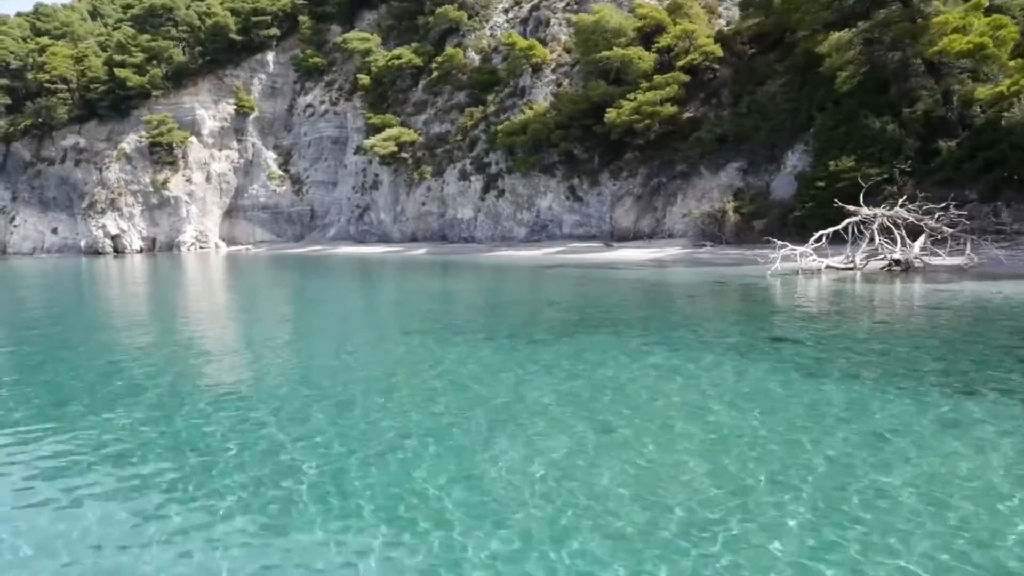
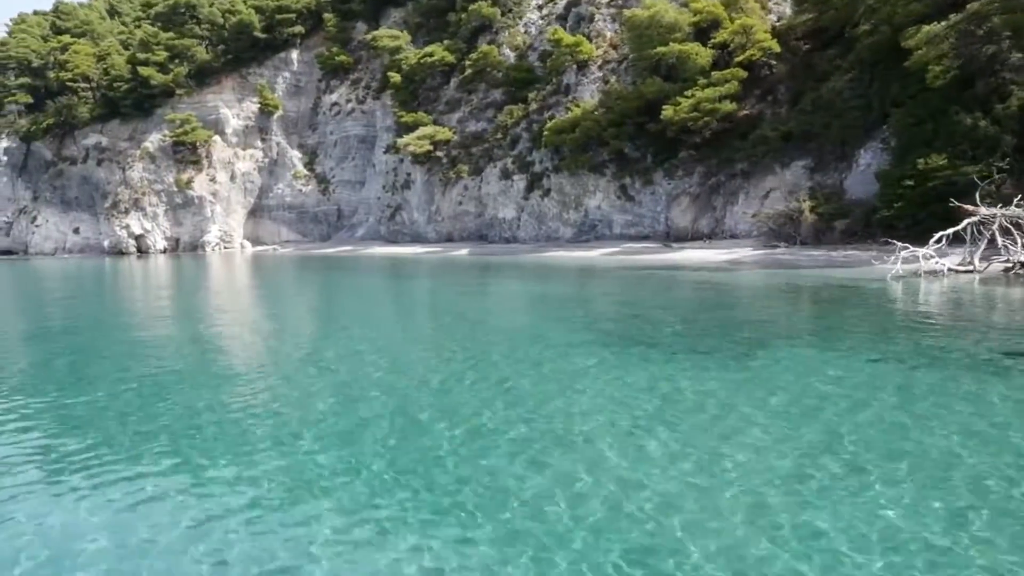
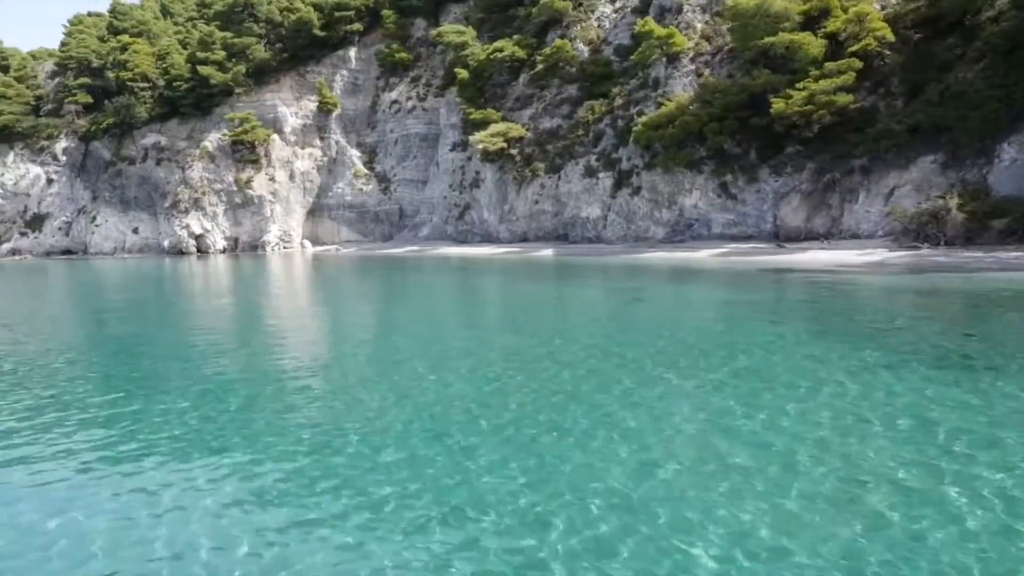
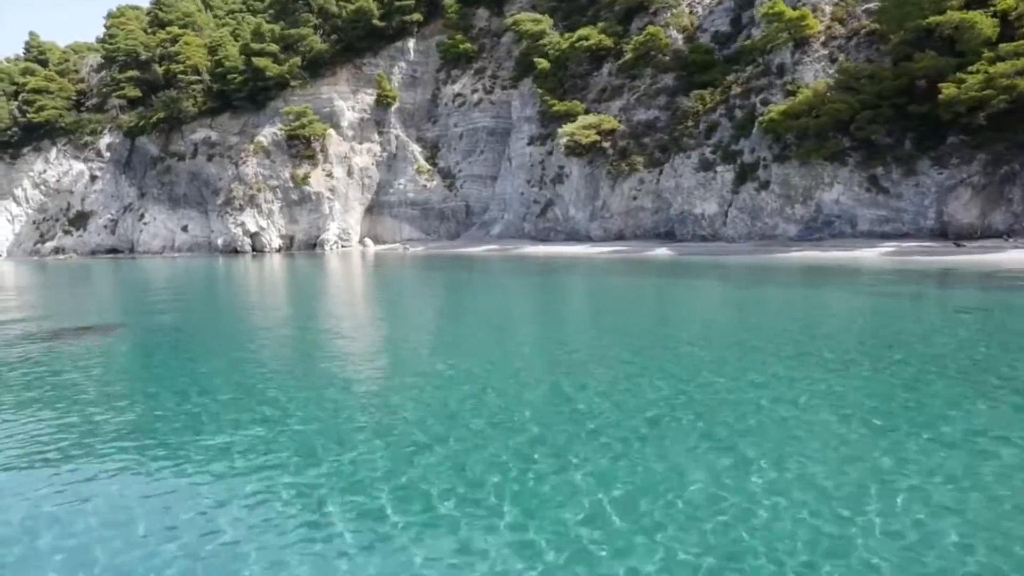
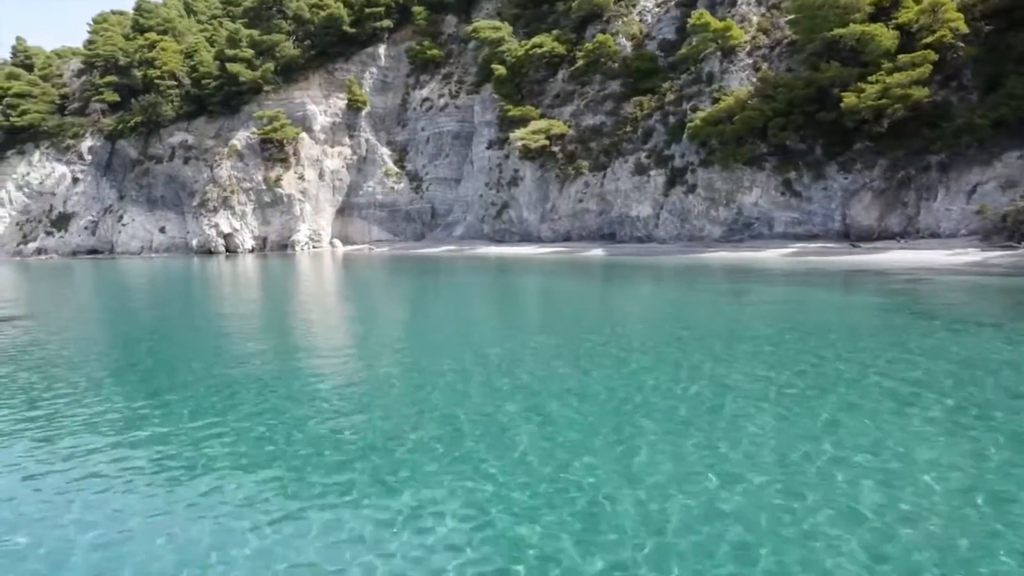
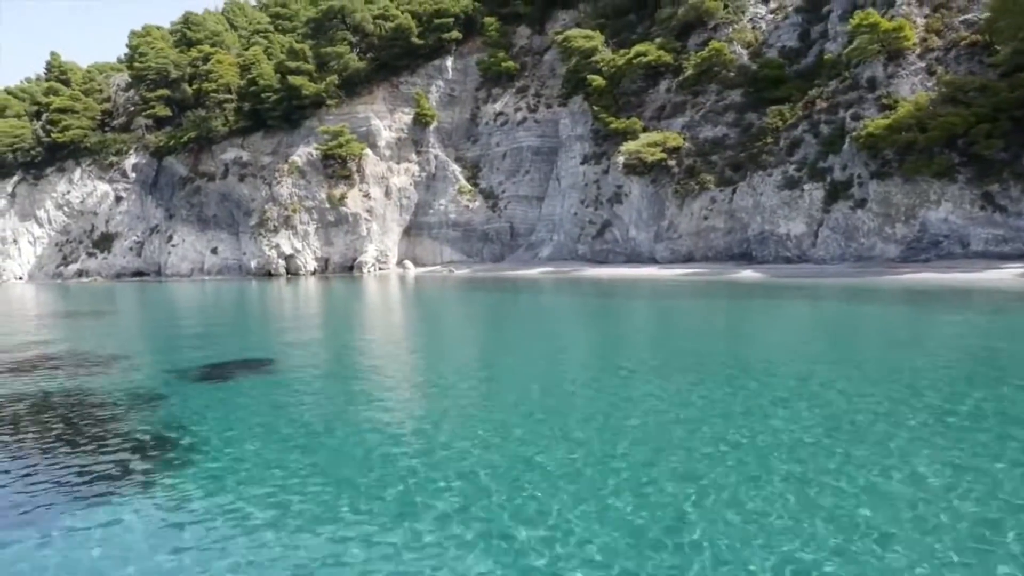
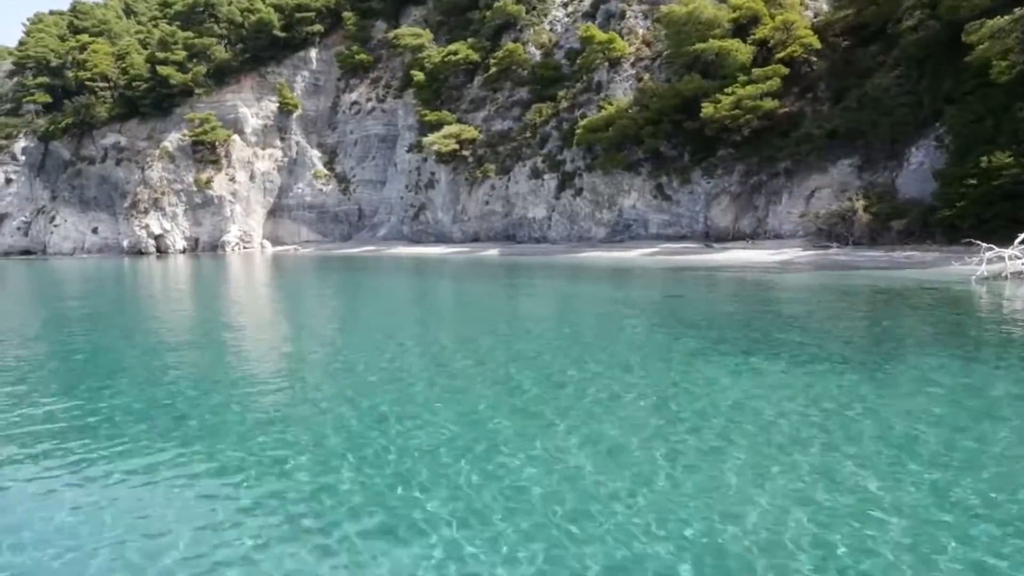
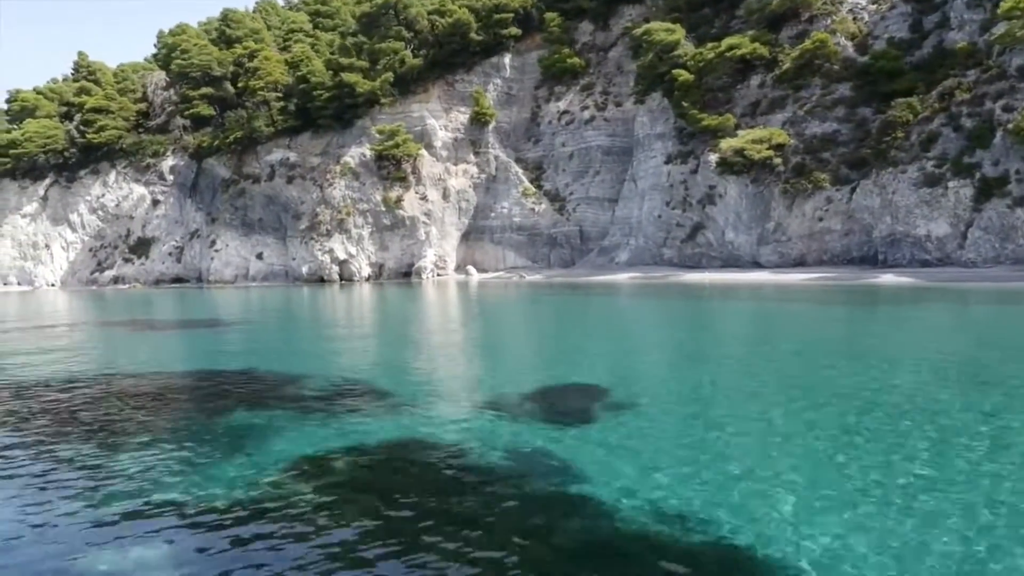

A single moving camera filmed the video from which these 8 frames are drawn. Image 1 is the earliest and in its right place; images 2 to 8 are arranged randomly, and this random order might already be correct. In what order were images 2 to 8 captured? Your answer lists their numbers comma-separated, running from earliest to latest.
2, 7, 3, 5, 4, 6, 8
